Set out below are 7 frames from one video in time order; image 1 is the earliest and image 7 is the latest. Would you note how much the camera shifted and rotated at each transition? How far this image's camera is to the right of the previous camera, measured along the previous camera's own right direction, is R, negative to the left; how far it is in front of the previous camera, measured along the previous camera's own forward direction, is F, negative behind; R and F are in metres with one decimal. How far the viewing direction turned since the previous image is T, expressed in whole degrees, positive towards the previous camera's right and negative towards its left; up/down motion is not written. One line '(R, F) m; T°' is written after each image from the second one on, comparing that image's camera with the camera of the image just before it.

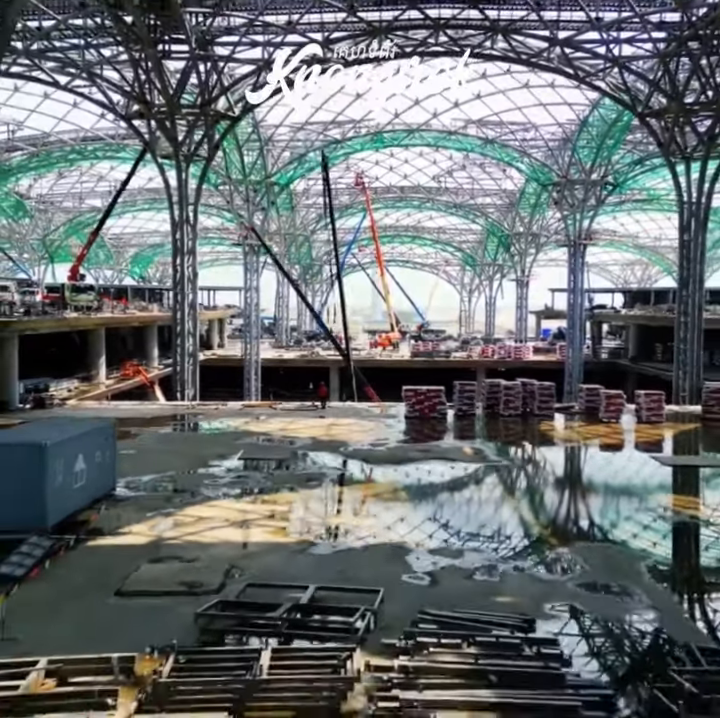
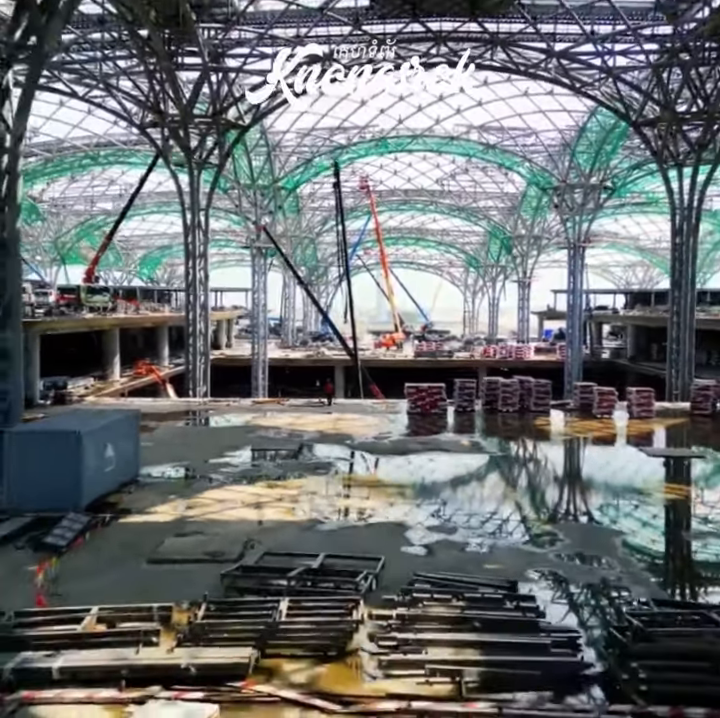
(0.0, -1.2) m; 0°
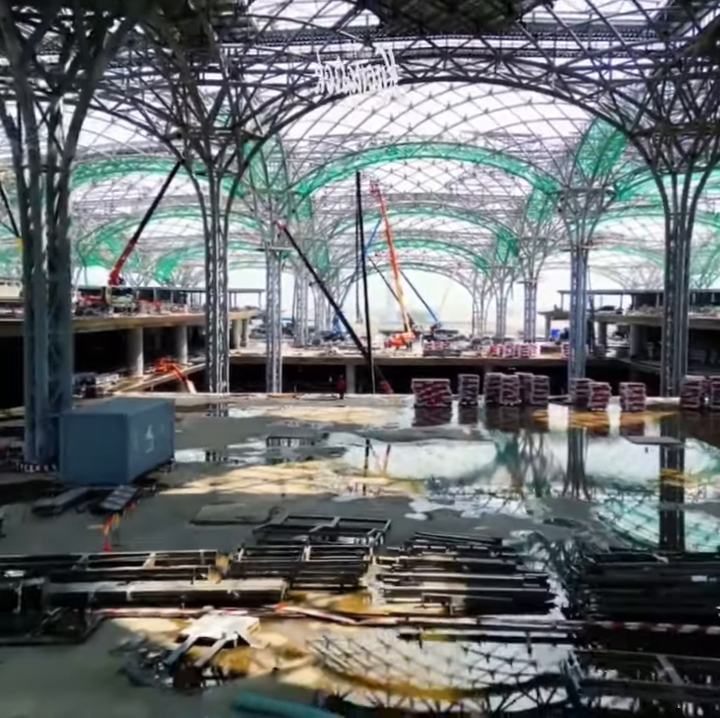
(0.0, -1.9) m; -1°
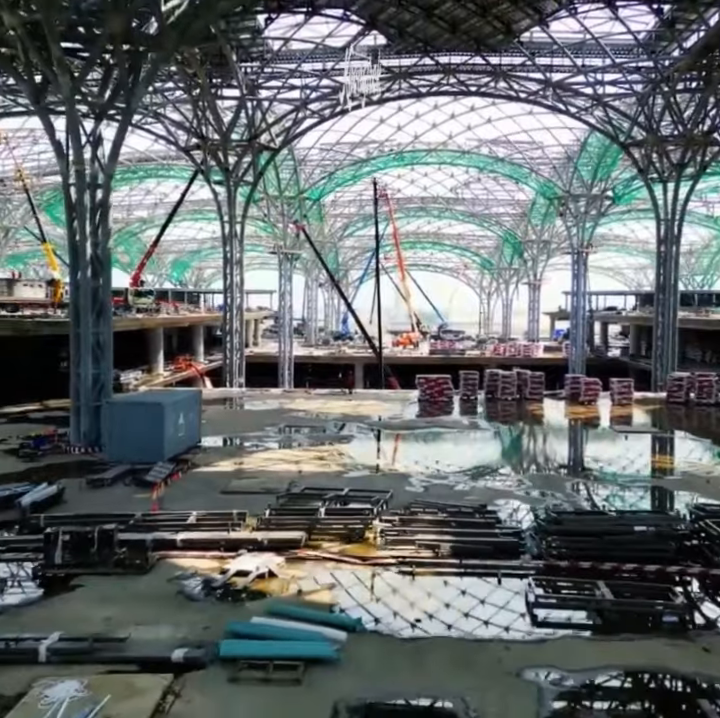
(+0.1, -2.1) m; -1°
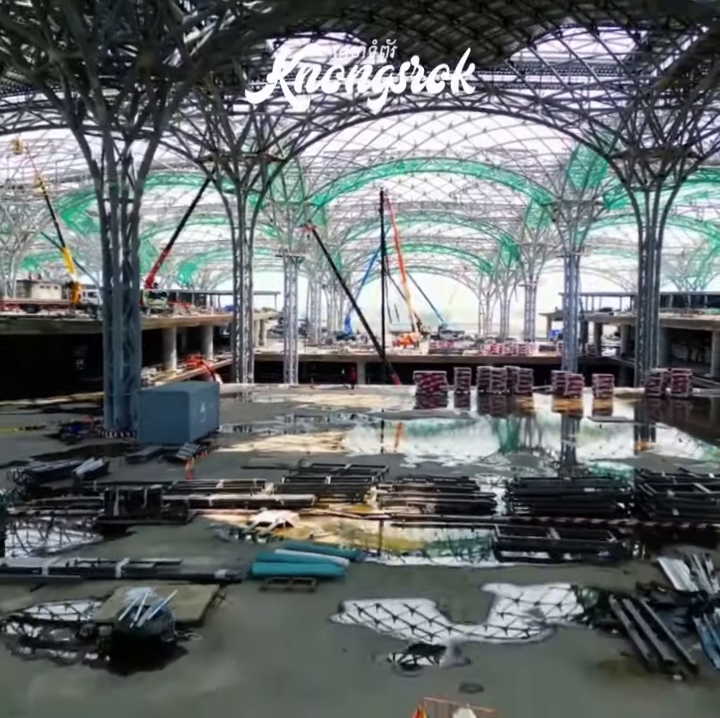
(0.0, -2.4) m; 0°
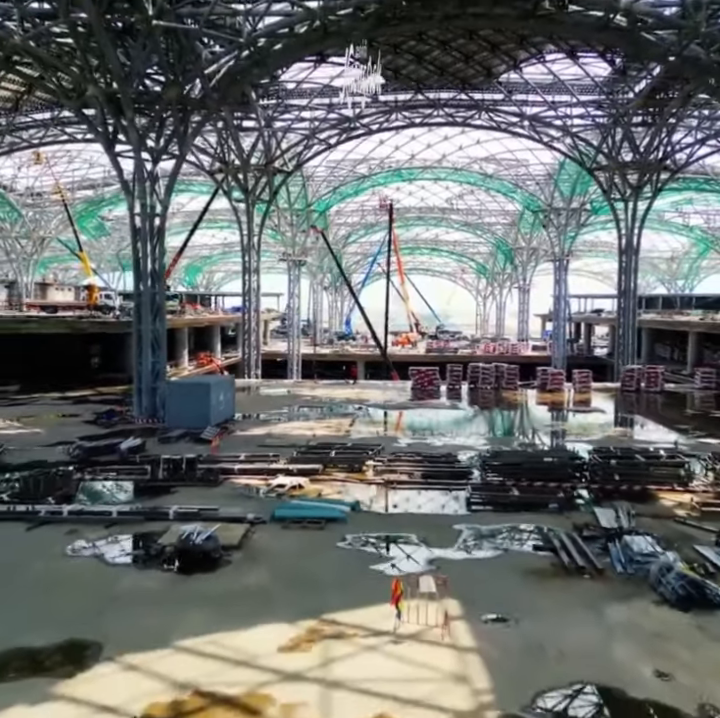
(0.0, -2.8) m; 0°
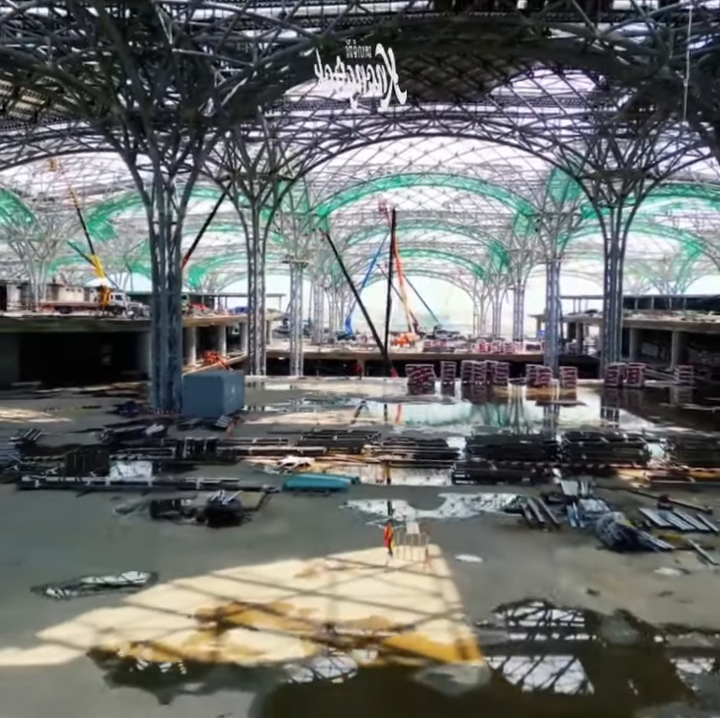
(0.0, -2.2) m; 0°
